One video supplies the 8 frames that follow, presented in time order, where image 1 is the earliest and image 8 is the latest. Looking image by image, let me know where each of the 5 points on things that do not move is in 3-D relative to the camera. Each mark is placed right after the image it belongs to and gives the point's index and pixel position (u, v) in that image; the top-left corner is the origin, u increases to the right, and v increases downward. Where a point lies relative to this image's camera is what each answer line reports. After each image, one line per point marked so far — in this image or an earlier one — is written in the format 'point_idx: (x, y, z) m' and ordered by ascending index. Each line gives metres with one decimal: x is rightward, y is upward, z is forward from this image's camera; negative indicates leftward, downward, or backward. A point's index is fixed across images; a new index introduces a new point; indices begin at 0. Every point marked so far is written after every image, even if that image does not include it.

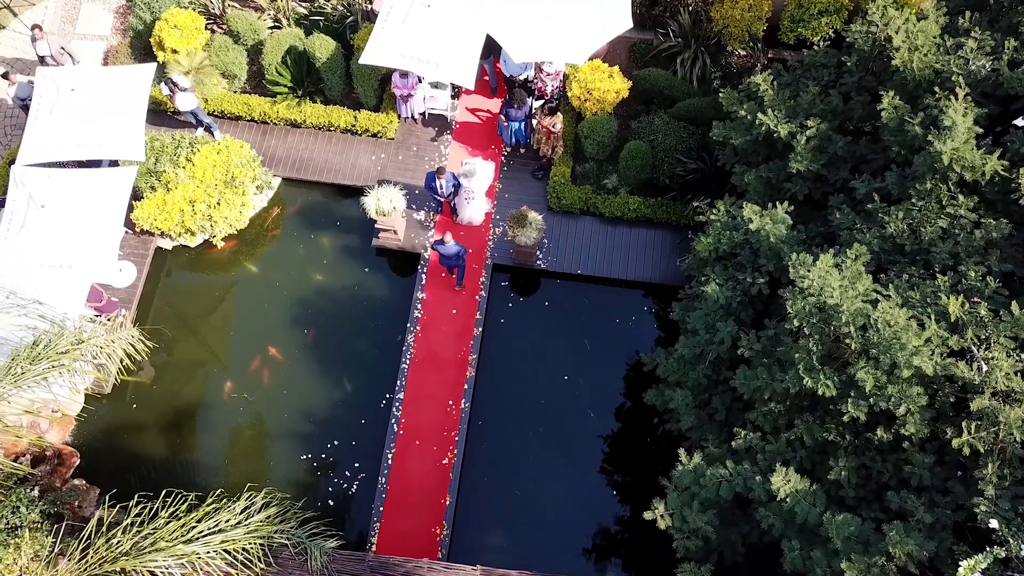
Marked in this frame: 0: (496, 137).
0: (-0.2, +2.3, +12.6) m
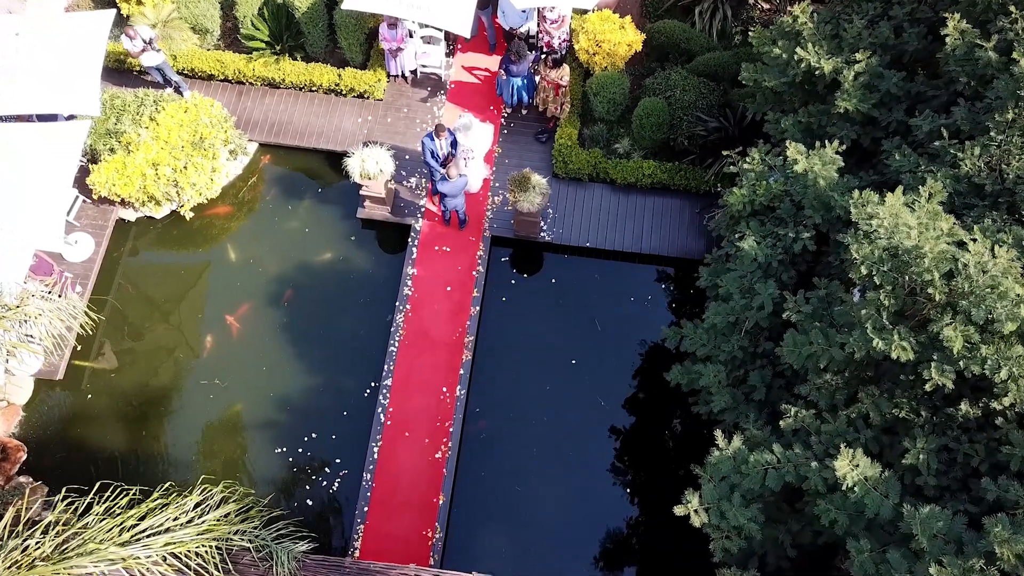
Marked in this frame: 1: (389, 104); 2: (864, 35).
0: (-0.2, +2.7, +11.4) m
1: (-1.7, +2.6, +11.4) m
2: (+3.3, +2.4, +7.8) m
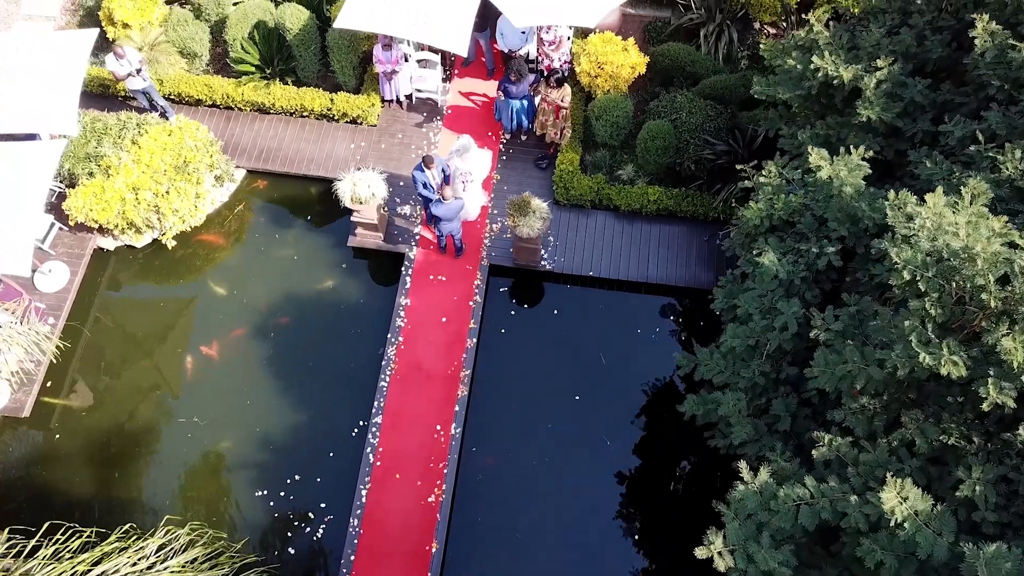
0: (-0.2, +2.2, +11.0) m
1: (-1.7, +2.1, +10.9) m
2: (+3.3, +2.2, +7.4) m
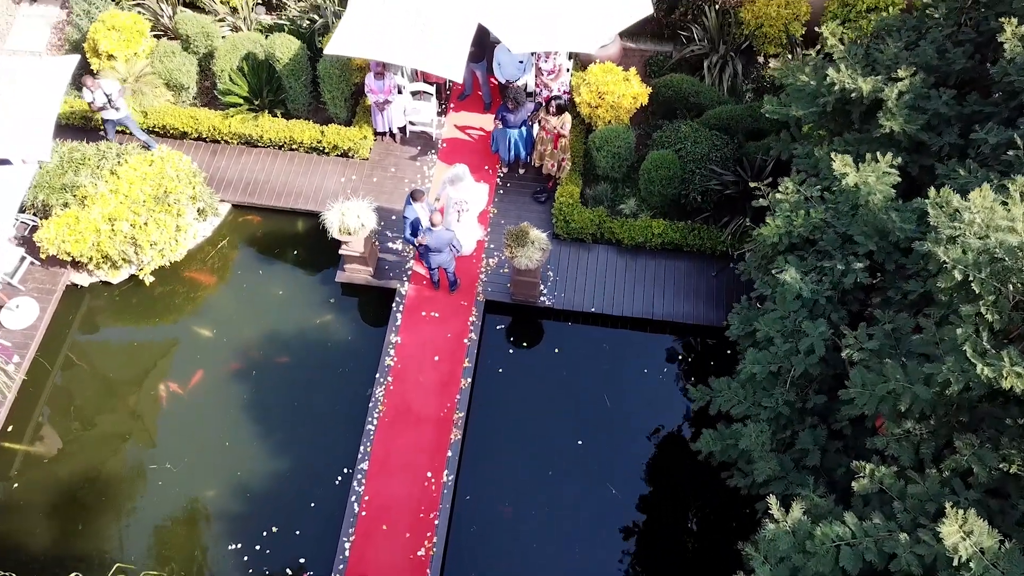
0: (-0.3, +1.7, +10.6) m
1: (-1.8, +1.6, +10.5) m
2: (+3.3, +2.0, +7.0) m
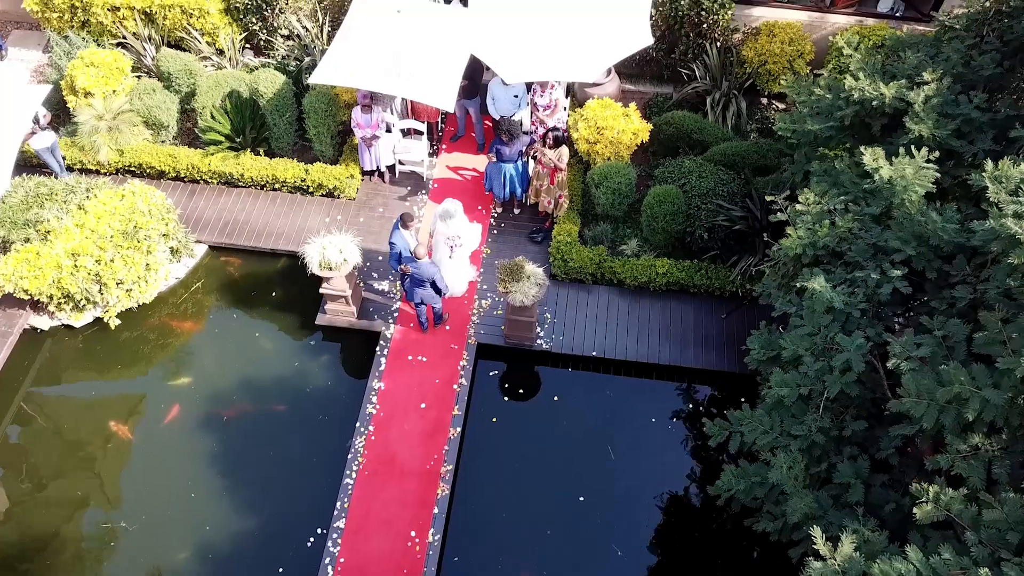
0: (-0.3, +1.1, +10.0) m
1: (-1.8, +1.0, +9.9) m
2: (+3.2, +1.8, +6.5) m
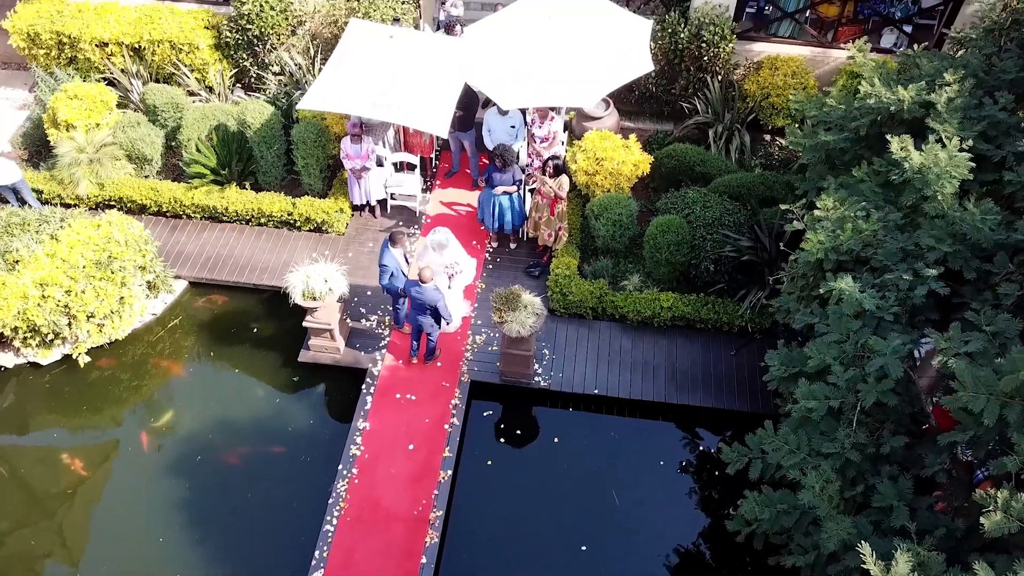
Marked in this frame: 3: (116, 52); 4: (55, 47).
0: (-0.4, +0.6, +9.6) m
1: (-1.9, +0.6, +9.5) m
2: (+3.2, +1.6, +6.1) m
3: (-5.0, +3.0, +10.5) m
4: (-5.8, +3.1, +10.5) m
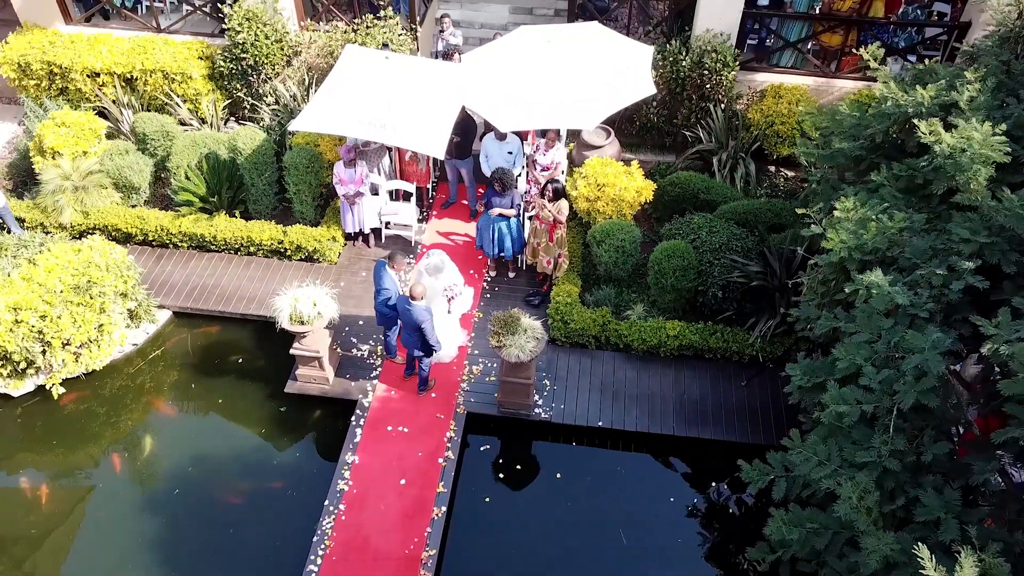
0: (-0.4, +0.3, +9.3) m
1: (-1.9, +0.2, +9.2) m
2: (+3.2, +1.5, +5.9) m
3: (-5.1, +2.6, +10.3) m
4: (-5.9, +2.6, +10.3) m
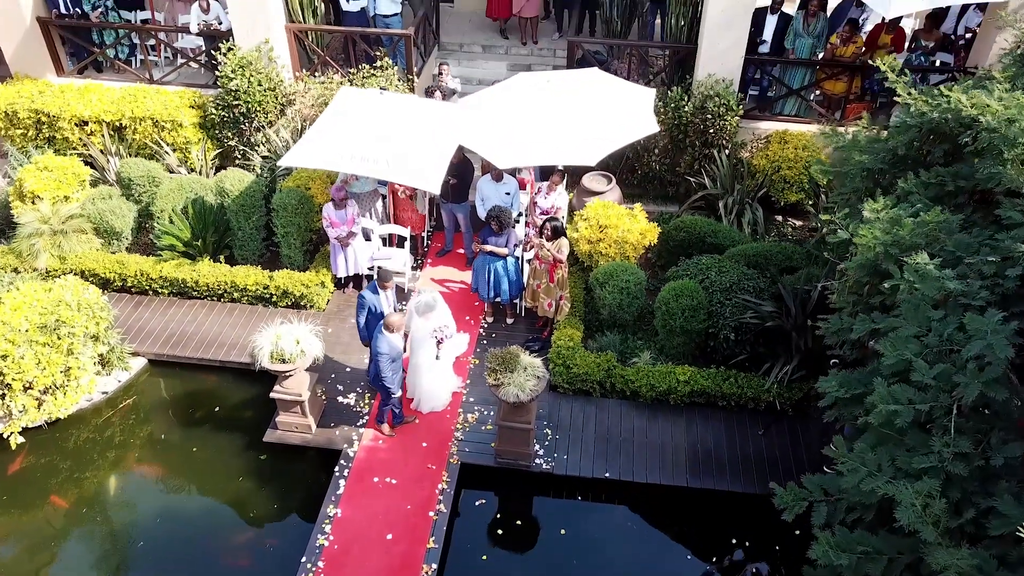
0: (-0.4, -0.2, +8.8) m
1: (-1.9, -0.3, +8.7) m
2: (+3.2, +1.4, +5.6) m
3: (-5.1, +1.9, +10.0) m
4: (-5.9, +2.0, +10.1) m
